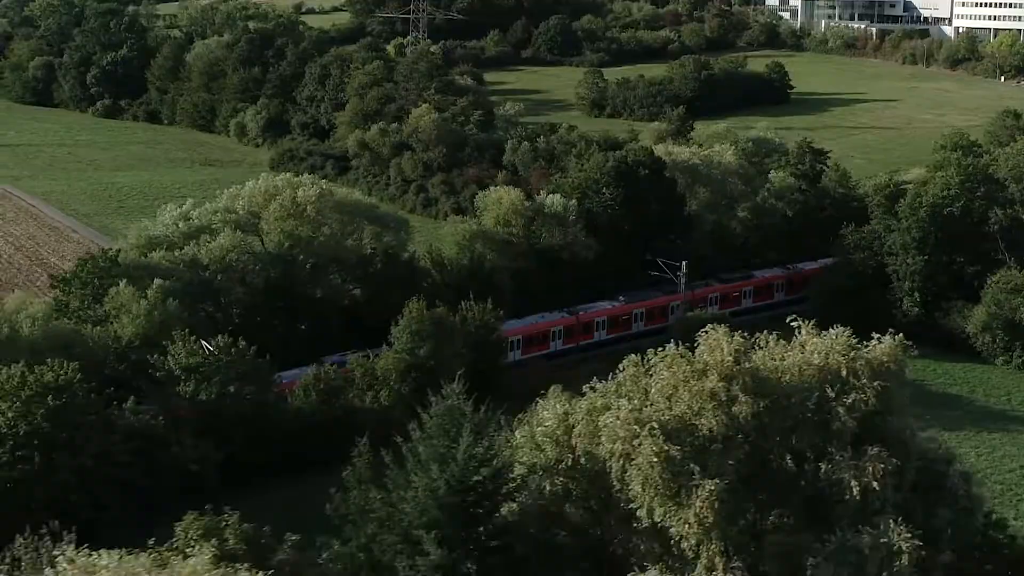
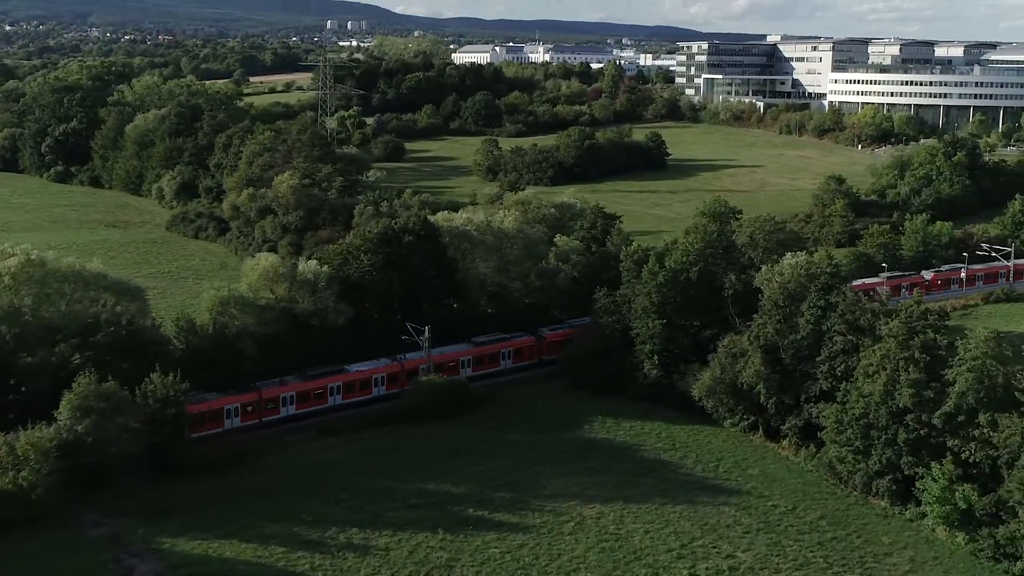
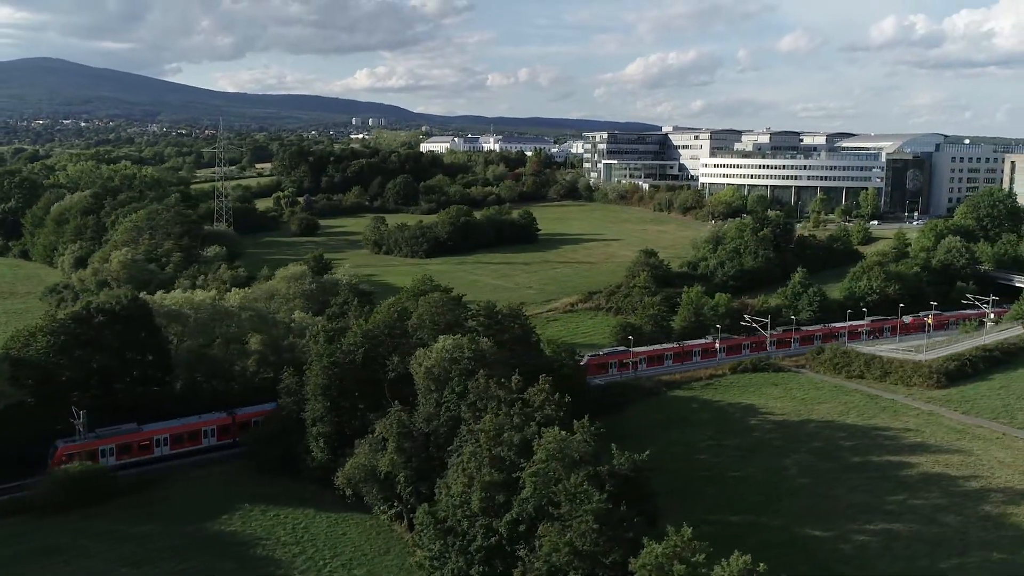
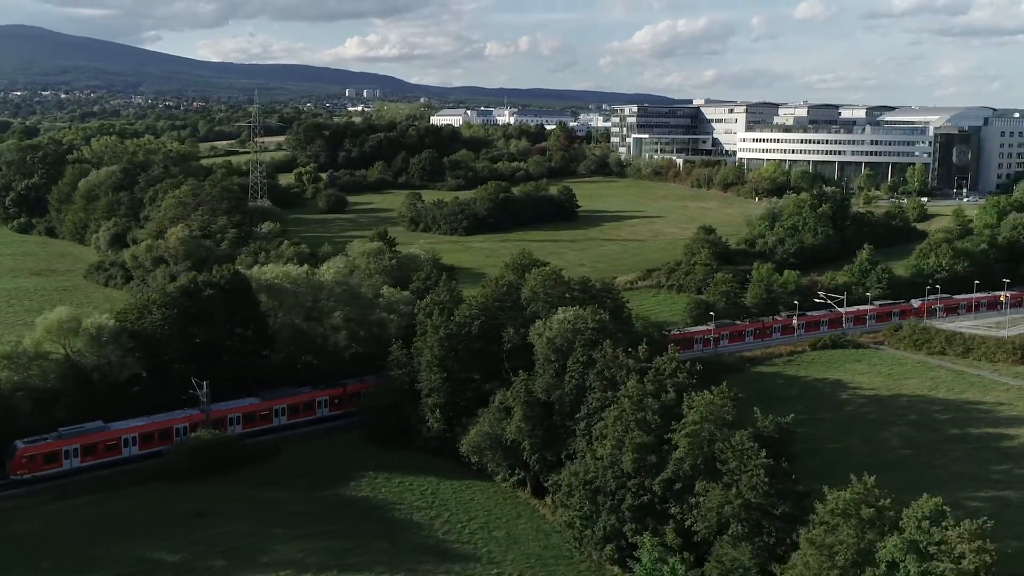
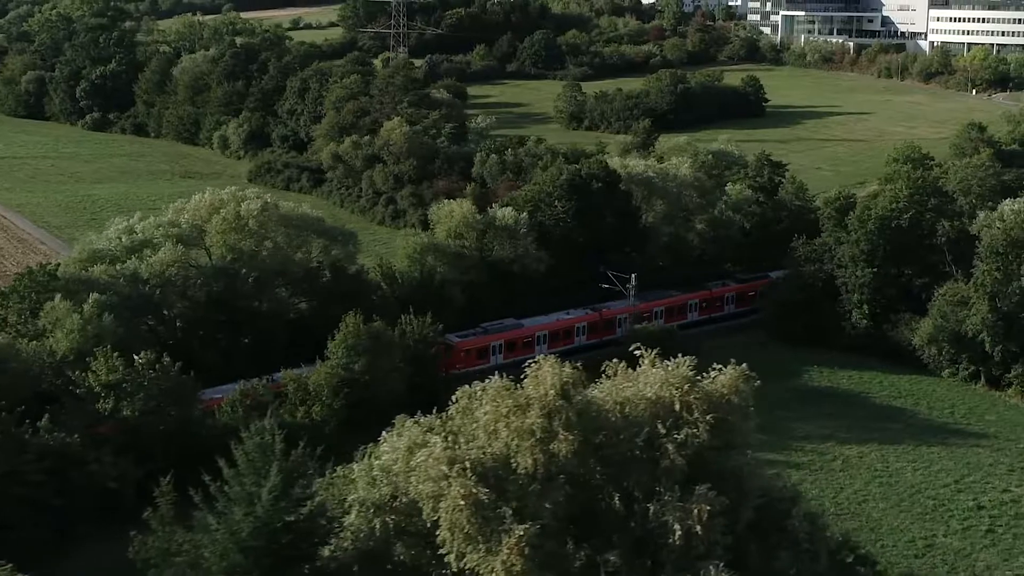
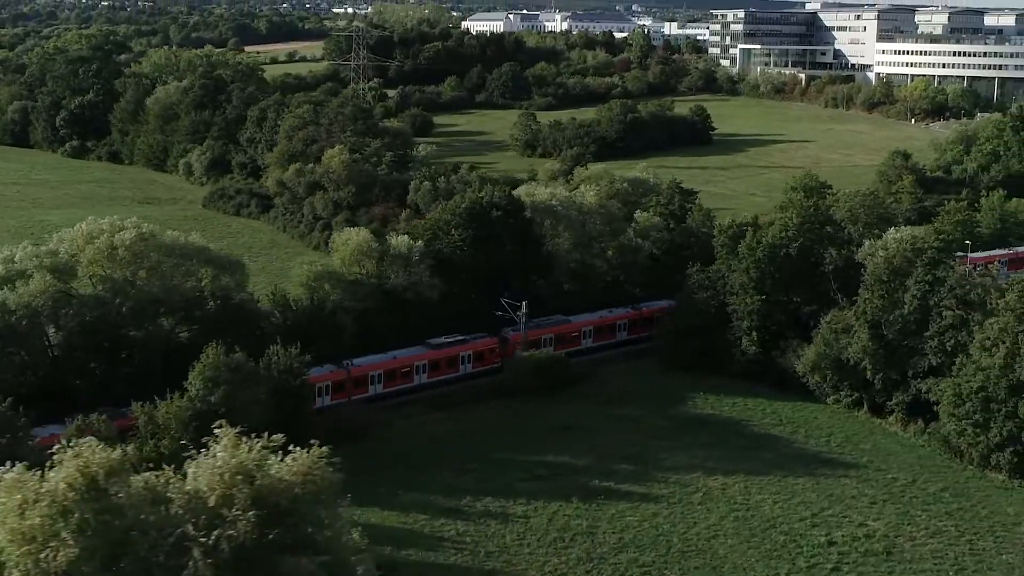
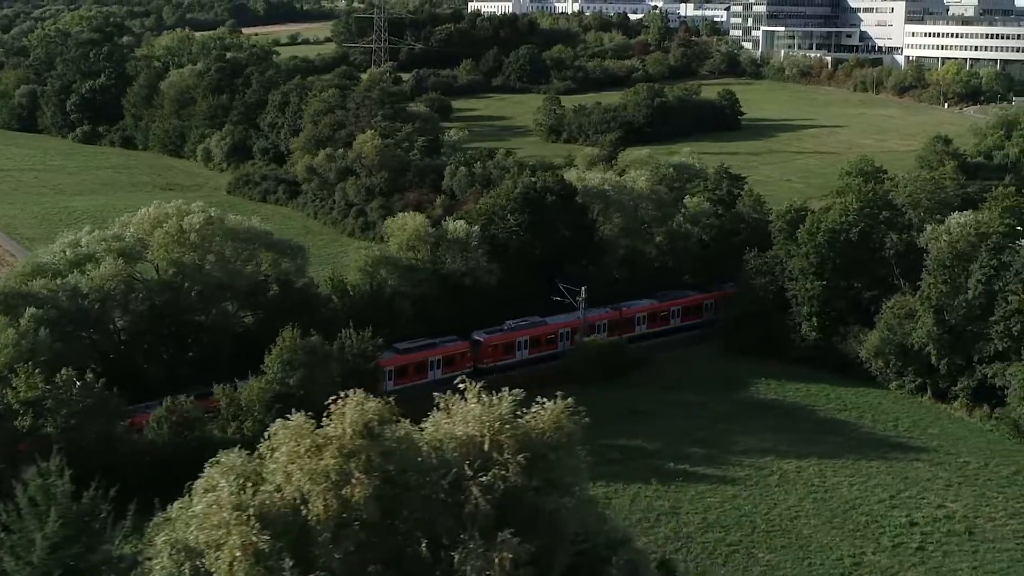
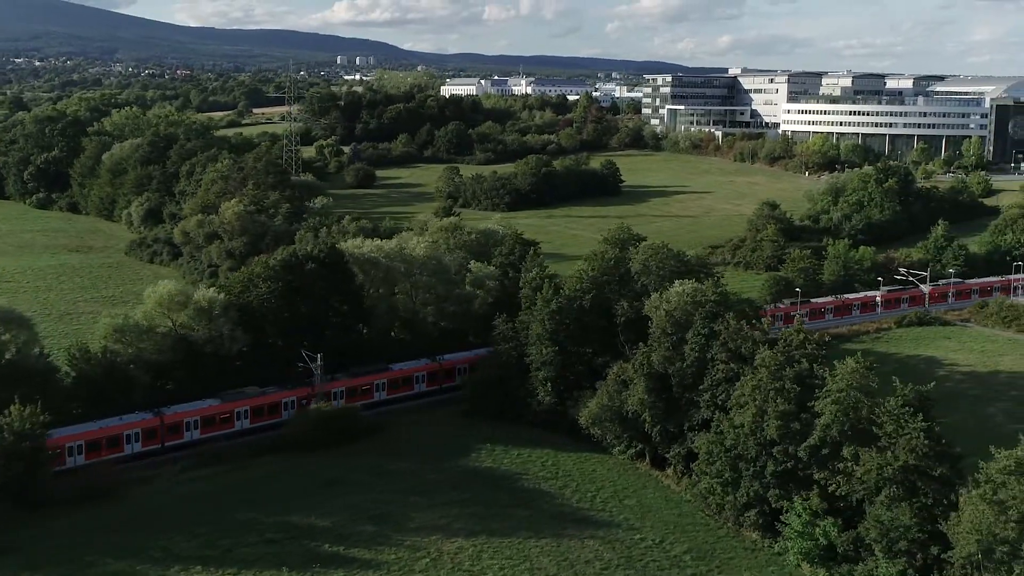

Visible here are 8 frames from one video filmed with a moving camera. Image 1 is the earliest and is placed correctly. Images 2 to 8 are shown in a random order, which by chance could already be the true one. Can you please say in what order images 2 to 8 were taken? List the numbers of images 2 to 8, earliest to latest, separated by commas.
5, 7, 6, 2, 8, 4, 3
